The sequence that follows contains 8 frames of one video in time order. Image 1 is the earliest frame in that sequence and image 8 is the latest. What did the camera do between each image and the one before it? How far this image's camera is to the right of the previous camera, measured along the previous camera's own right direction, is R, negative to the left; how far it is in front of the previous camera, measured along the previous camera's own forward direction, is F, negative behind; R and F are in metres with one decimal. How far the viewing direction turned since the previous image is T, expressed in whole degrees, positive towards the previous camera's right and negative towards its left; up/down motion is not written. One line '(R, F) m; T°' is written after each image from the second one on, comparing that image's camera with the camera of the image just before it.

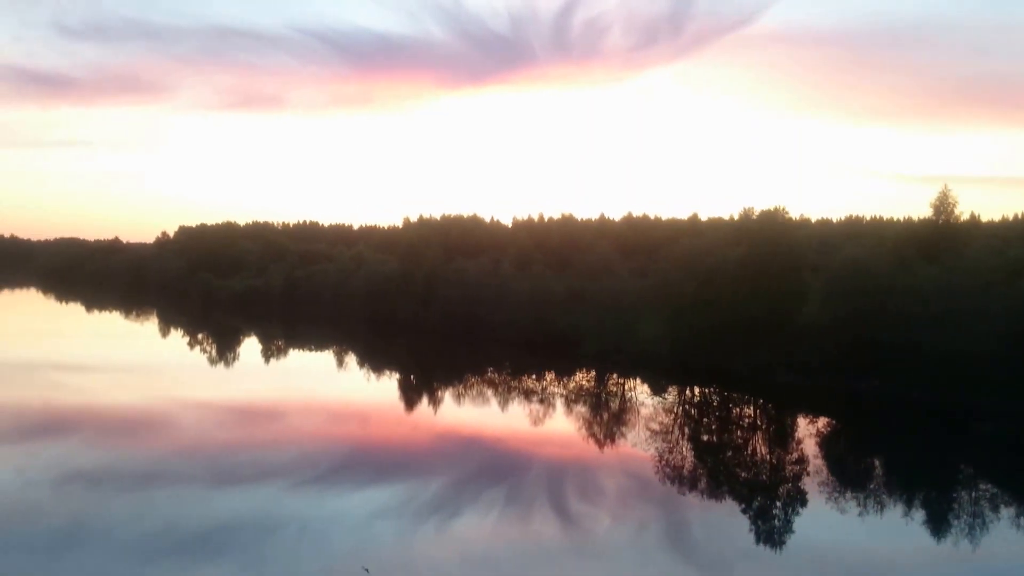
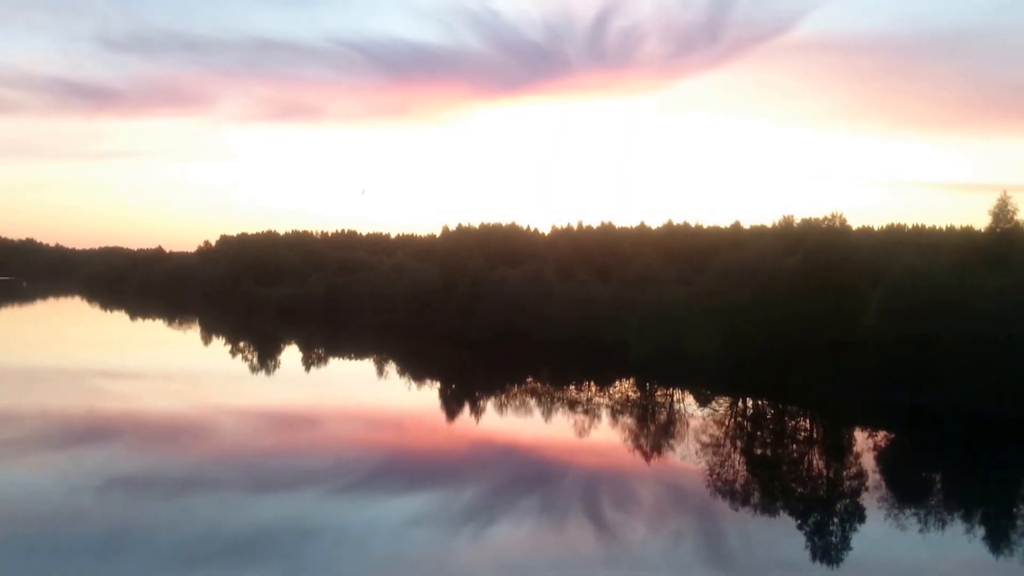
(-0.1, +0.1) m; -2°
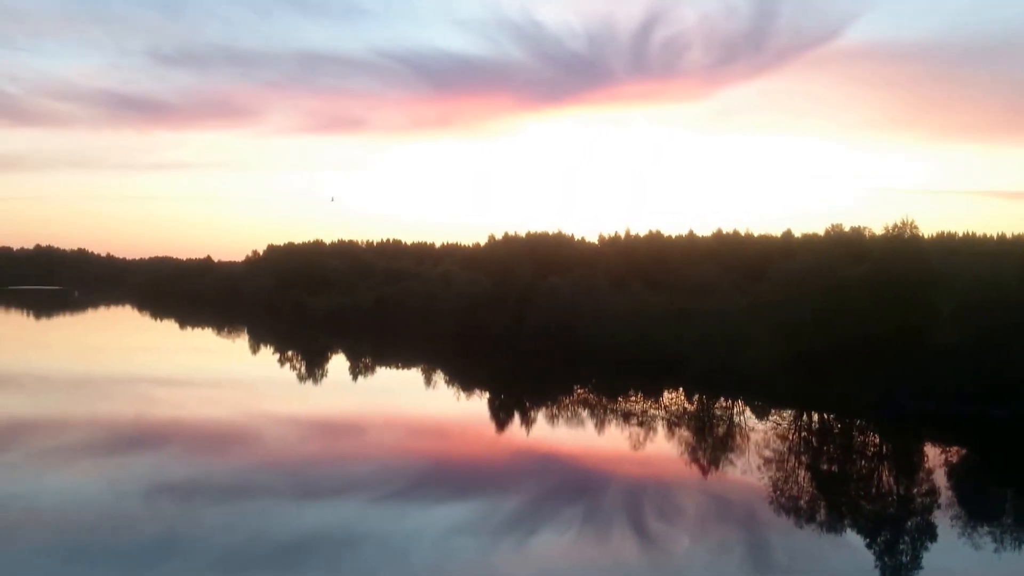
(-0.1, 0.0) m; -2°
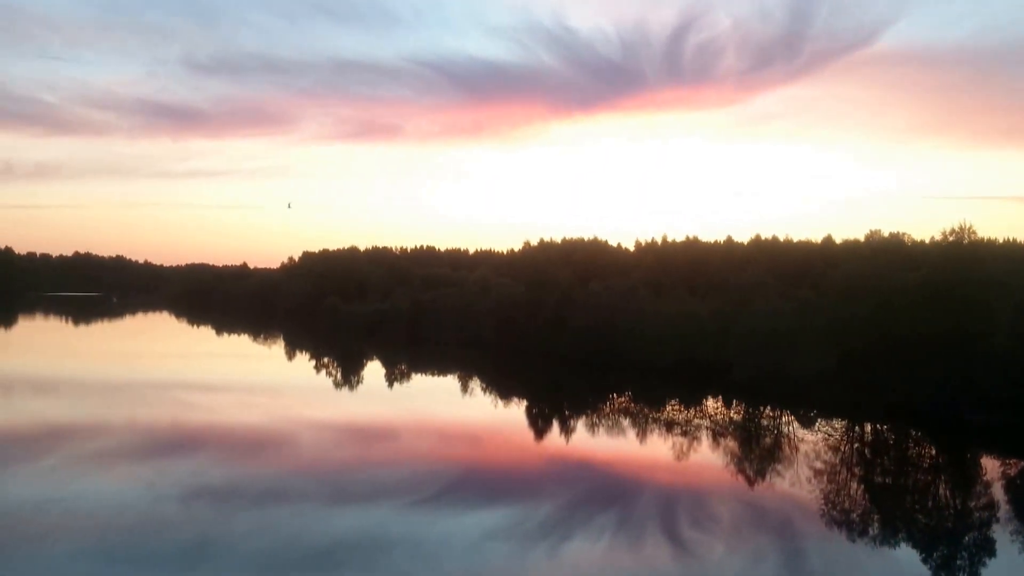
(-0.1, 0.0) m; -2°
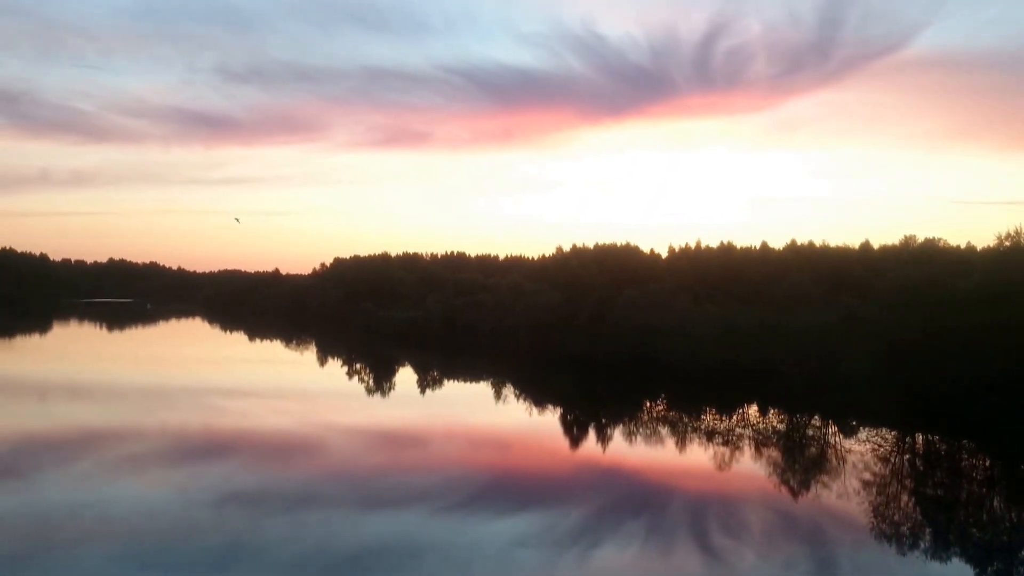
(-0.1, 0.0) m; -1°
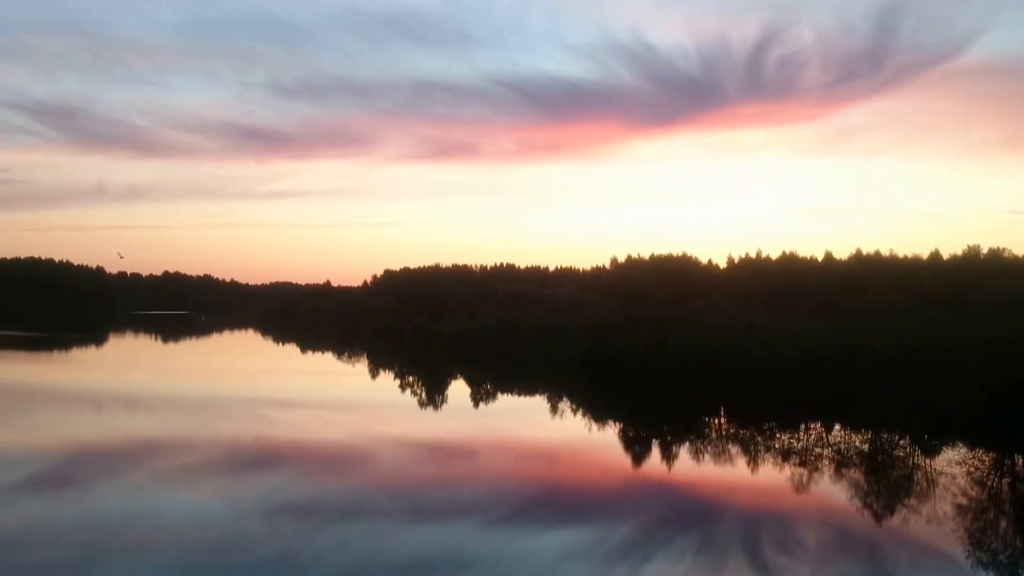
(-0.2, +0.1) m; -2°
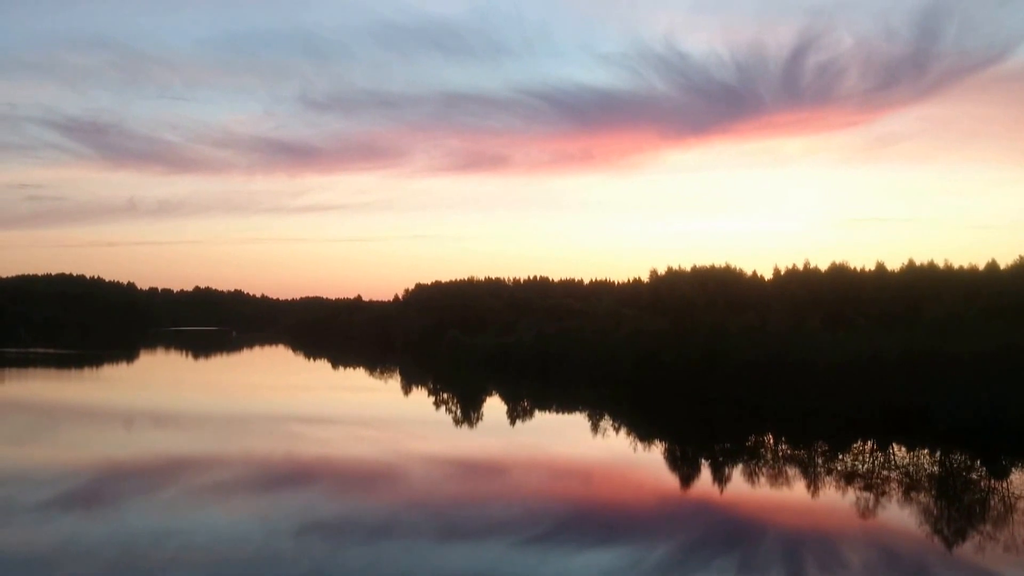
(-0.2, +0.5) m; -2°
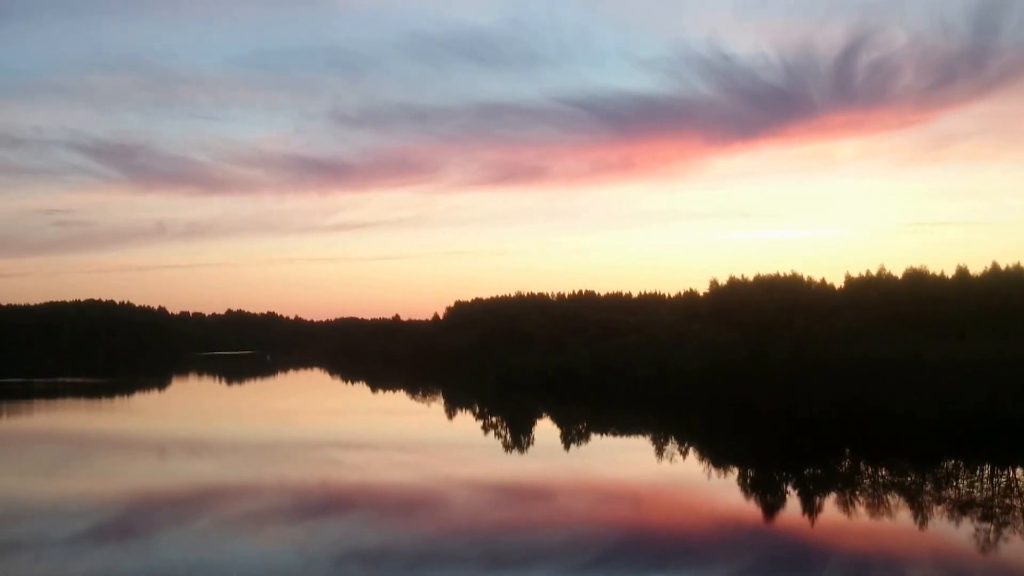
(-0.4, +1.0) m; -2°
